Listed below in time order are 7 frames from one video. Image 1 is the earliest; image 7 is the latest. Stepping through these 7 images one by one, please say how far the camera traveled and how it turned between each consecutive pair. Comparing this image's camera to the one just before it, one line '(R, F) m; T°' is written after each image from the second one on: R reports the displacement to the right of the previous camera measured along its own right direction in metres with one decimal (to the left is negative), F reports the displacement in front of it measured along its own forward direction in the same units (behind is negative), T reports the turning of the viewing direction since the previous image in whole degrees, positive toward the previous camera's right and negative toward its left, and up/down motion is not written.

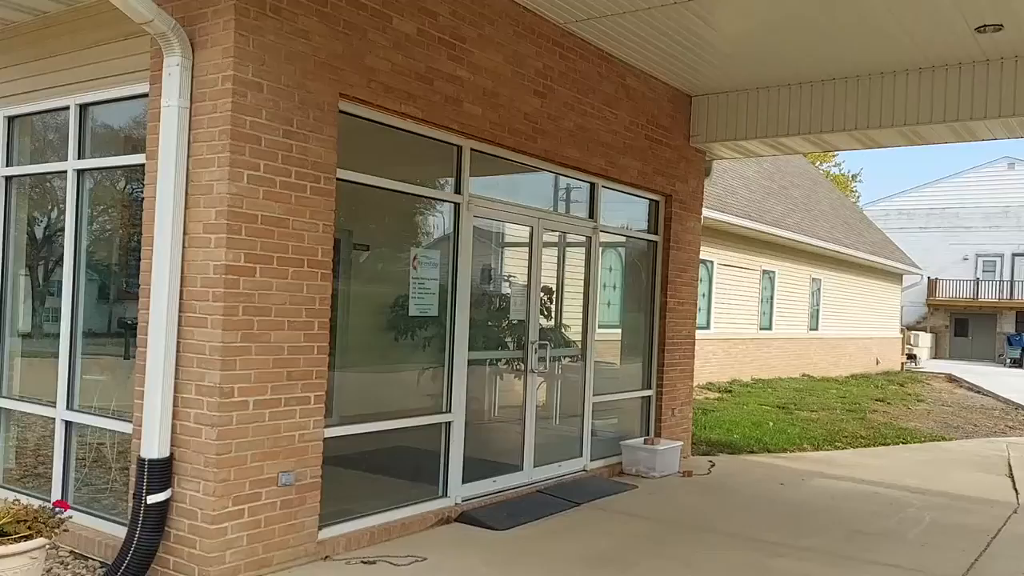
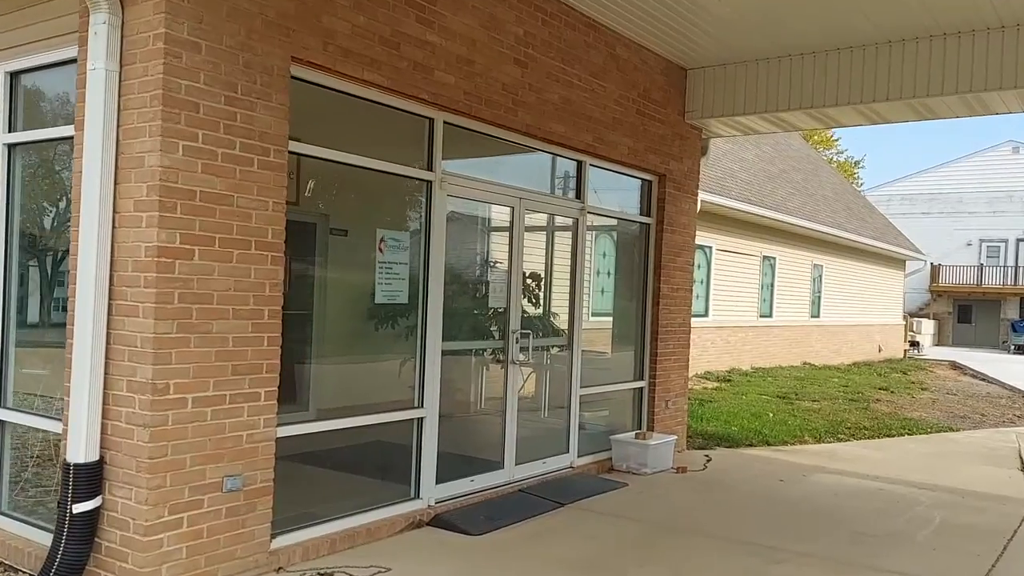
(+0.1, +0.4) m; 0°
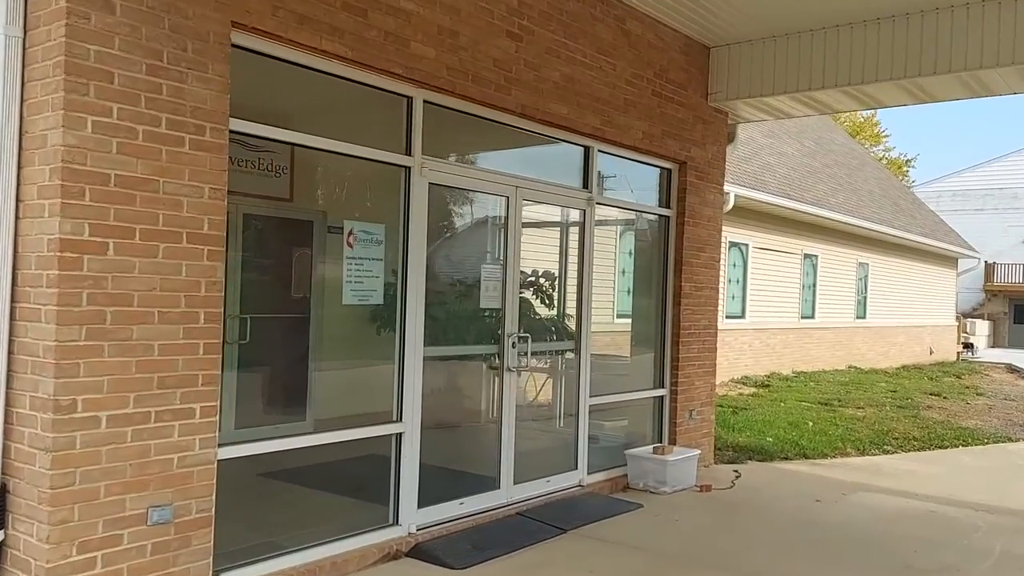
(+0.3, +0.6) m; -3°
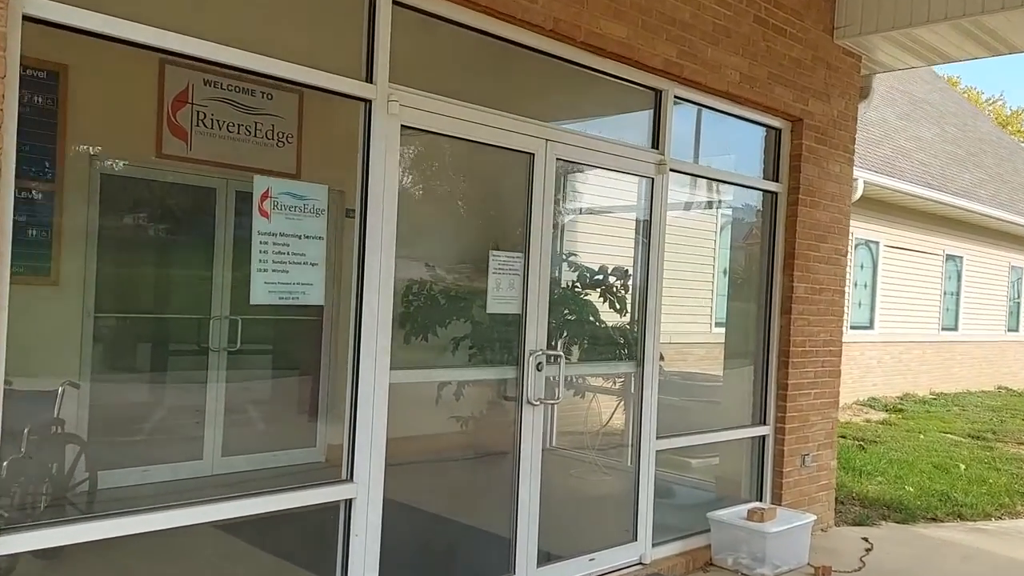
(+0.3, +1.6) m; -7°
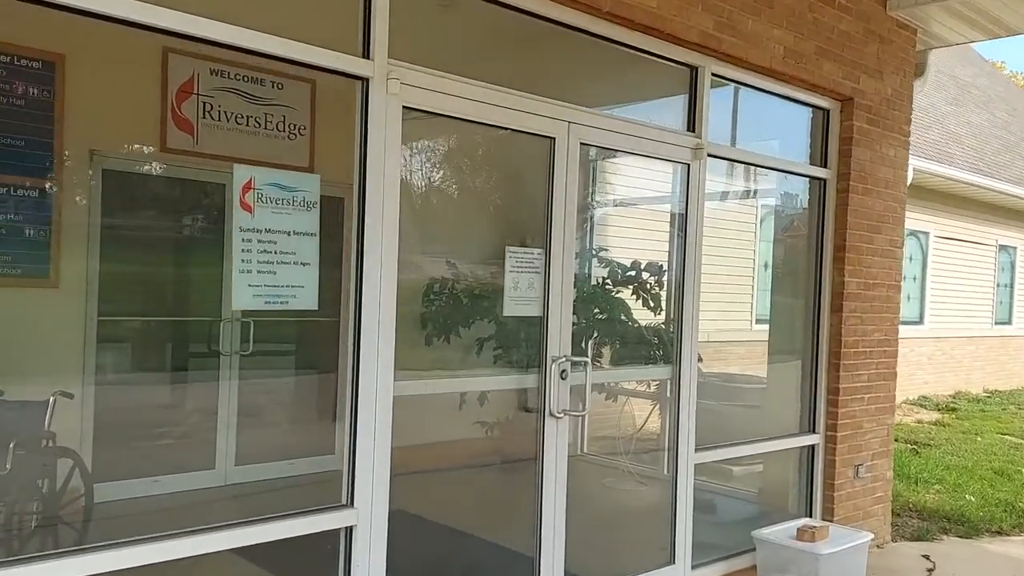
(+0.1, +0.3) m; -2°
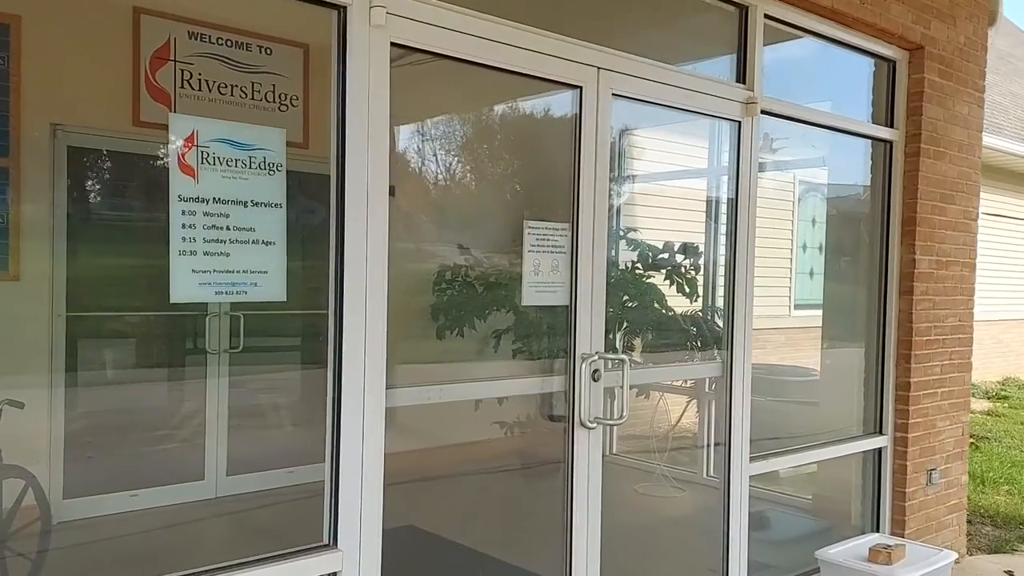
(0.0, +0.6) m; -1°
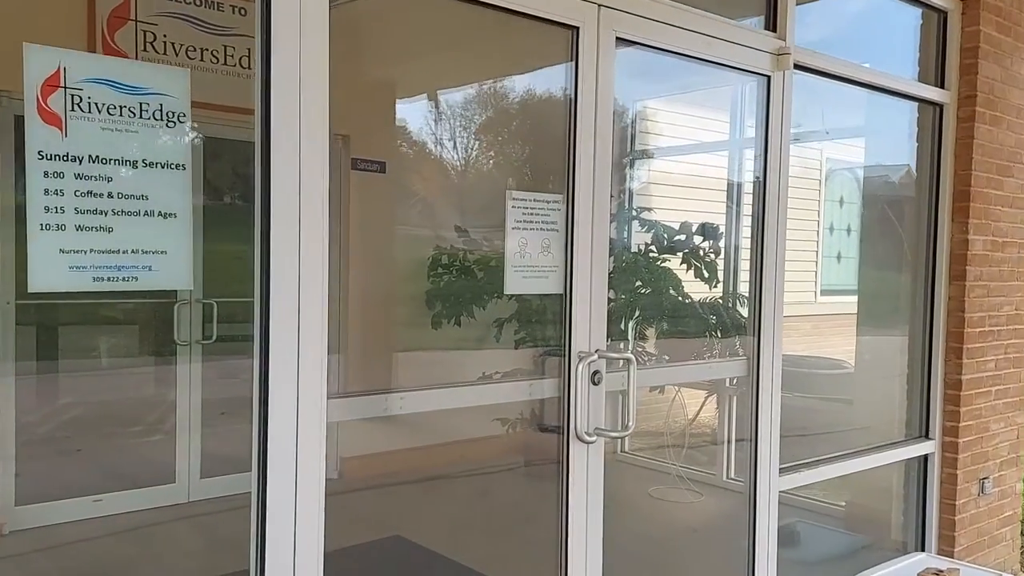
(+0.1, +0.4) m; -1°
